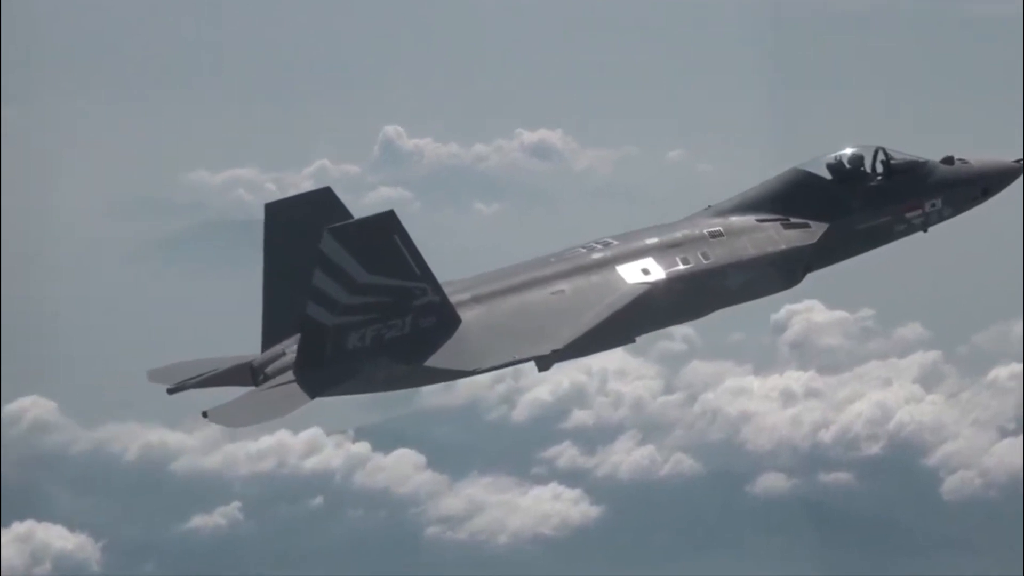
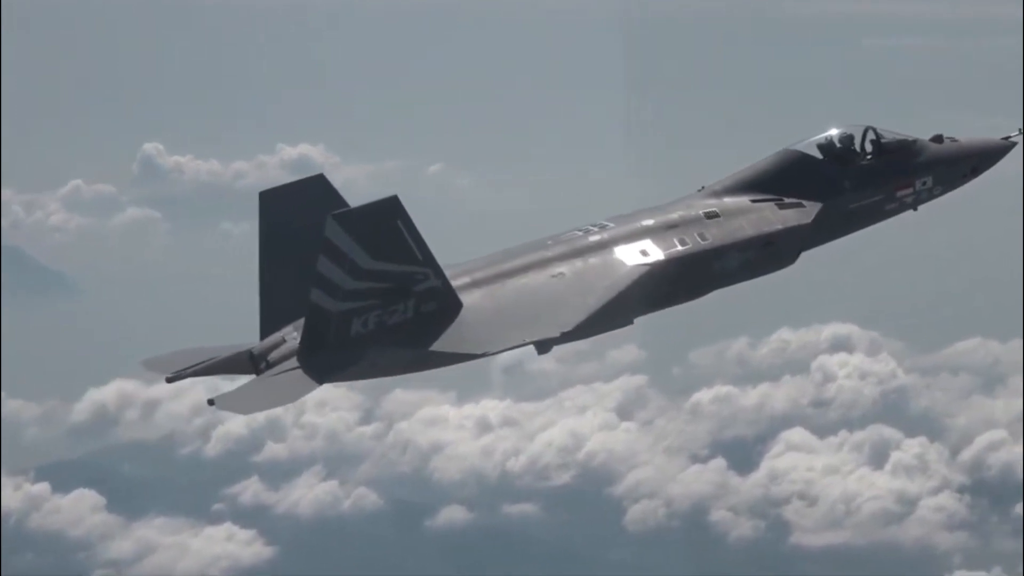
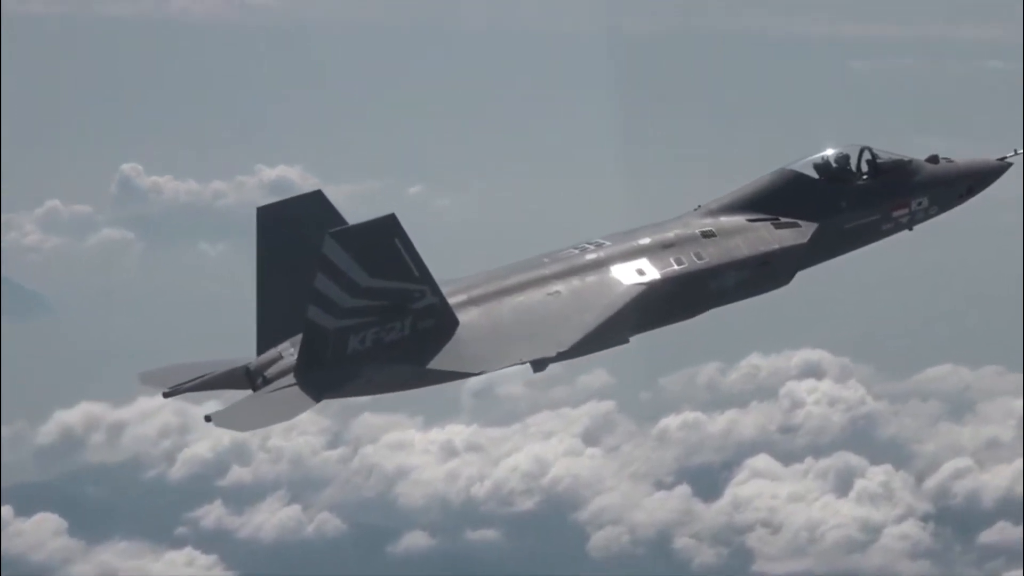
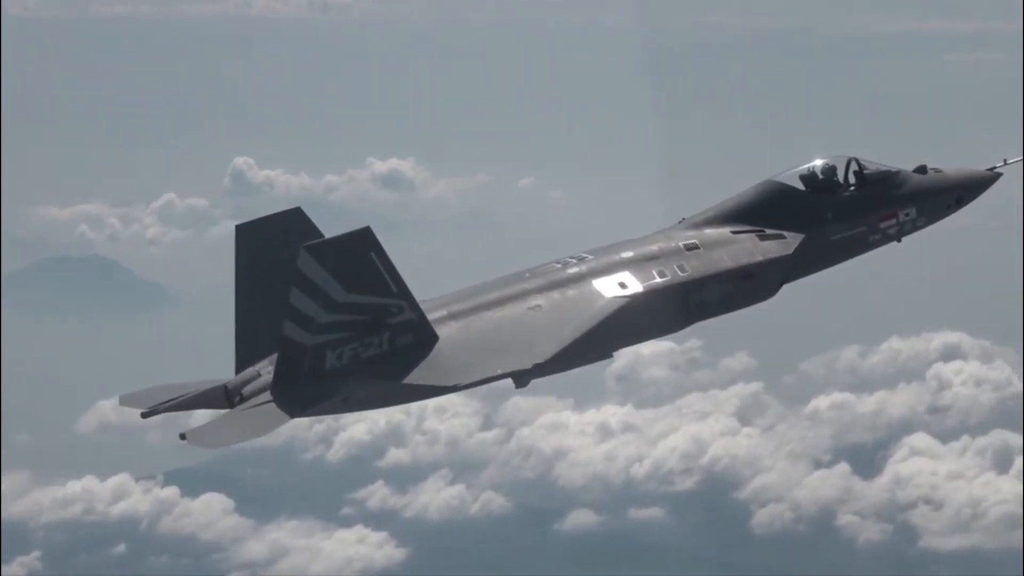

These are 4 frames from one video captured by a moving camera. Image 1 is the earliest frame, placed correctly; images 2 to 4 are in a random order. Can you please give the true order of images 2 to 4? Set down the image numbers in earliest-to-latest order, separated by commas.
4, 2, 3
